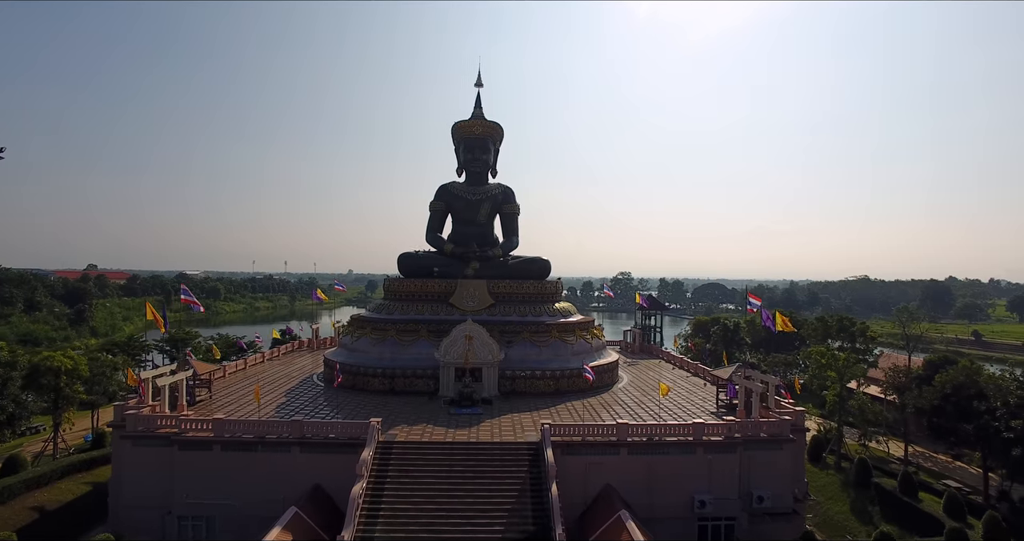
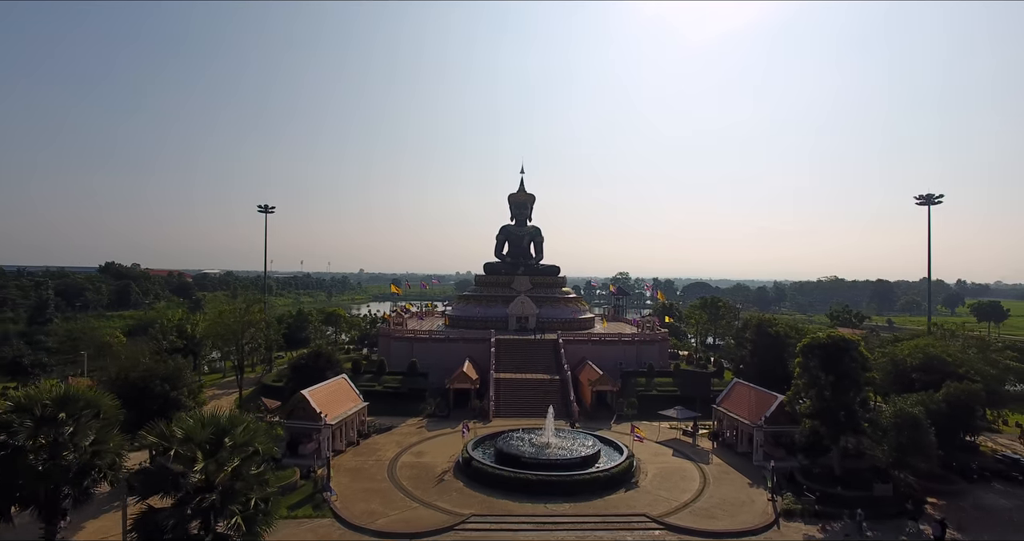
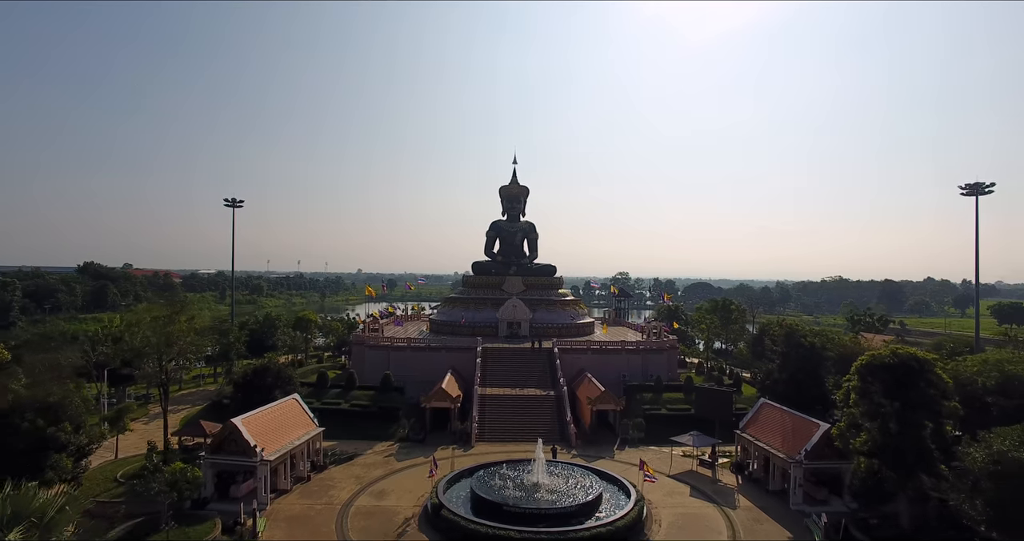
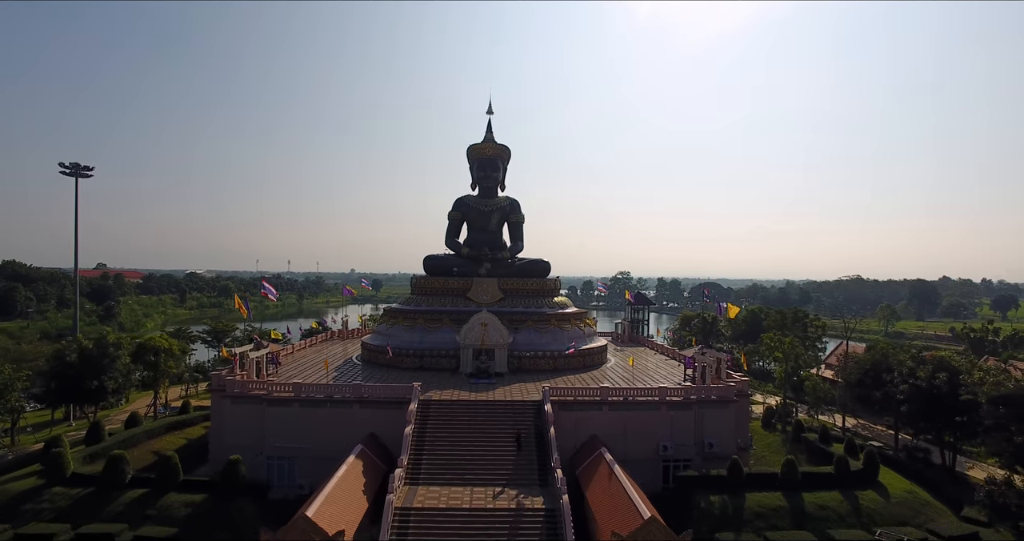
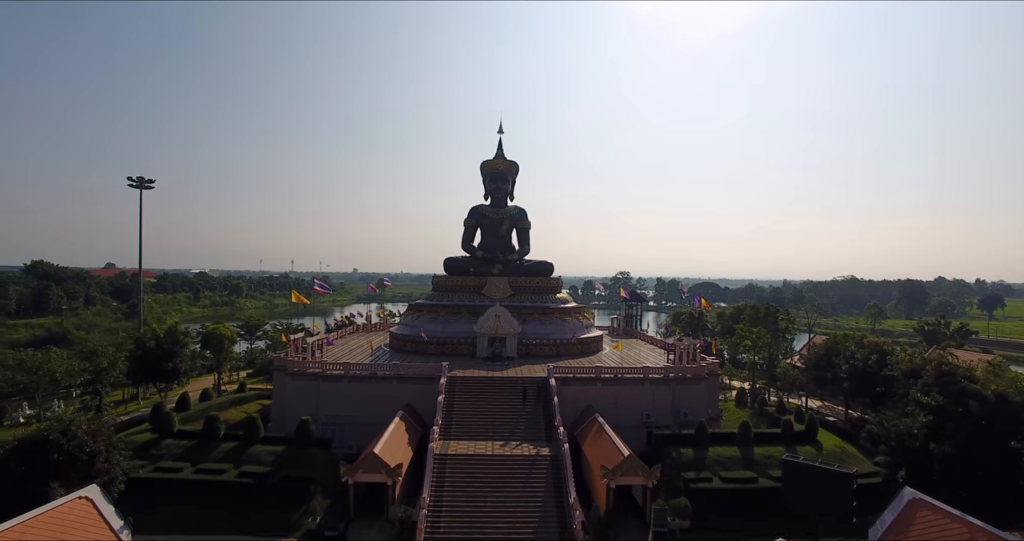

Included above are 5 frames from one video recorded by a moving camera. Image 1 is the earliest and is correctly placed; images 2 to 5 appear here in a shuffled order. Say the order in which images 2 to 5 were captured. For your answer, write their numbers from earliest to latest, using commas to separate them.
4, 5, 3, 2
